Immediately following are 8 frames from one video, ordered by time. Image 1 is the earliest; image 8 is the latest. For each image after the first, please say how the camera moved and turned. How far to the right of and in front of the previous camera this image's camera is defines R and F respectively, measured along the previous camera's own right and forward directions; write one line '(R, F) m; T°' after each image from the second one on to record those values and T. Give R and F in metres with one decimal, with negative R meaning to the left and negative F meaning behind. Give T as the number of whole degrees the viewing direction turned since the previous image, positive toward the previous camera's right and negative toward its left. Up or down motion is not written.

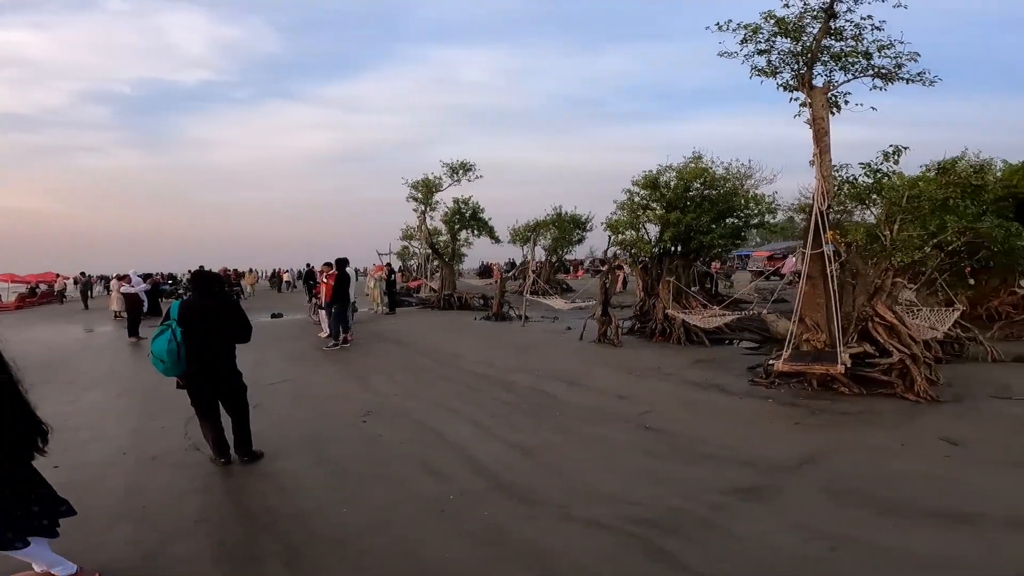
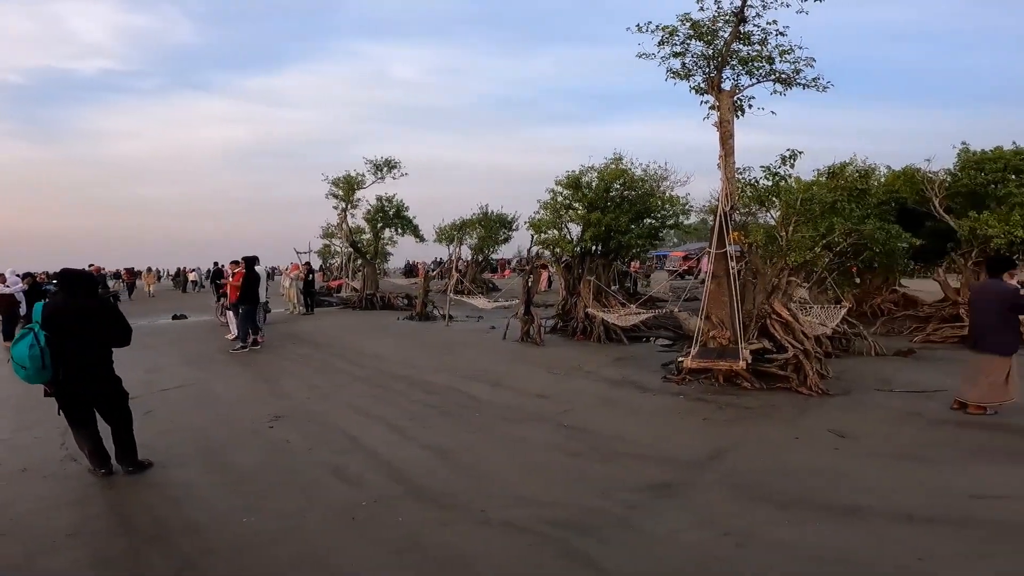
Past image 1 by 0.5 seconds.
(+0.4, +0.2) m; +7°
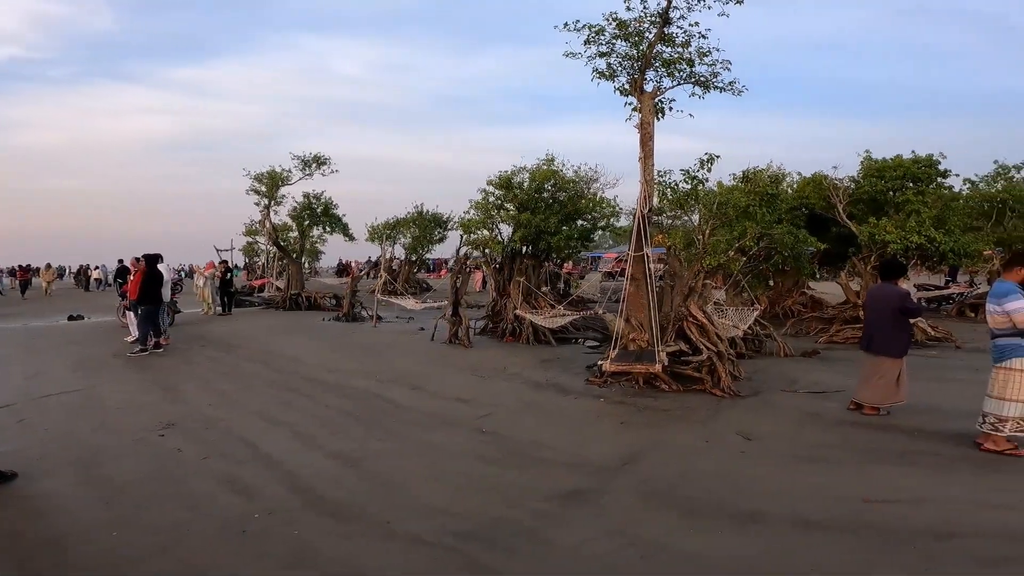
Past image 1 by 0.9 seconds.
(+0.3, +0.2) m; +6°
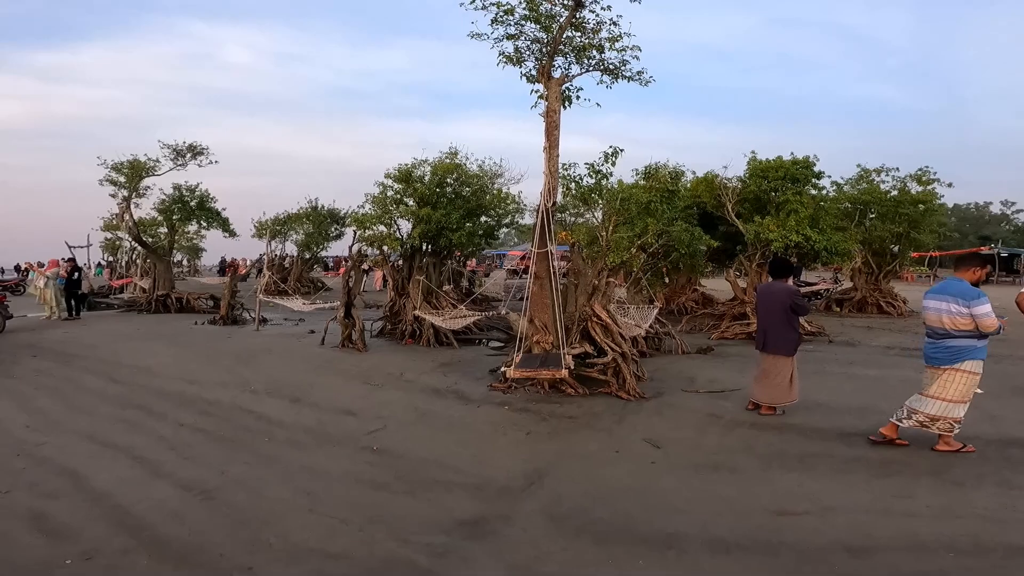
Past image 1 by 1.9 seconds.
(+0.1, +0.6) m; +10°
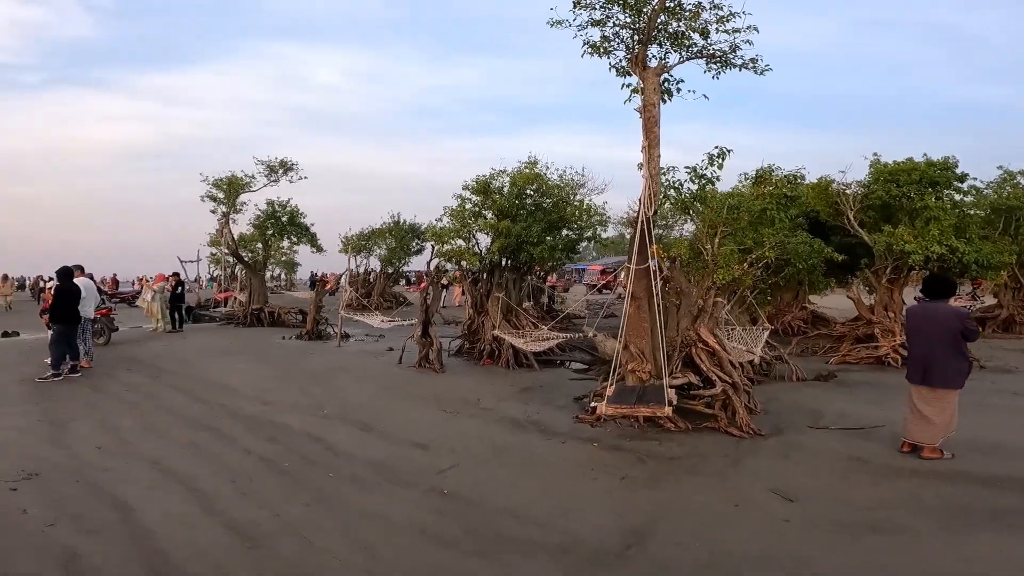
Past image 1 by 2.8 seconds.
(-0.1, +0.8) m; -8°
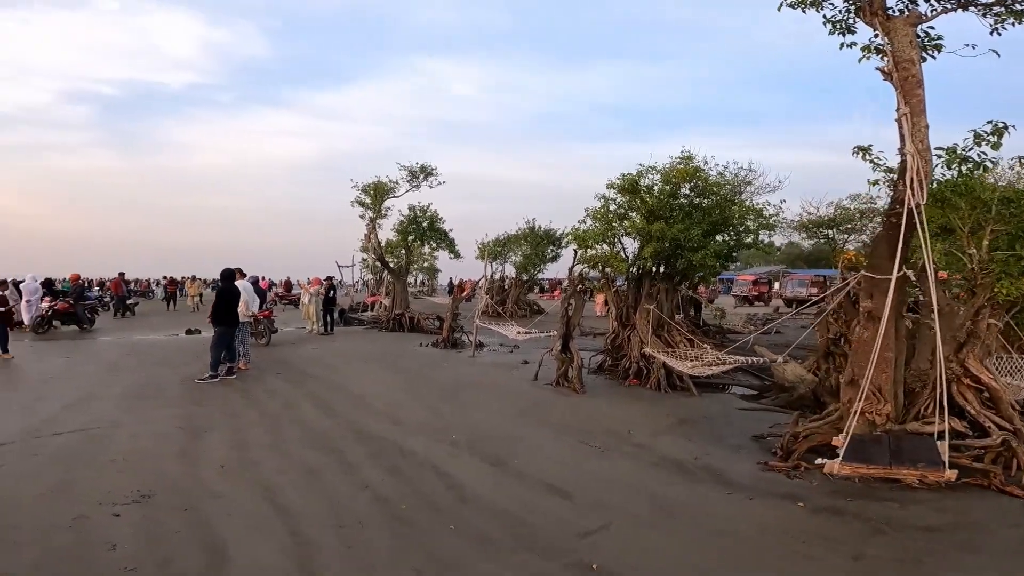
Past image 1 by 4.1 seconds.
(-0.3, +1.2) m; -14°
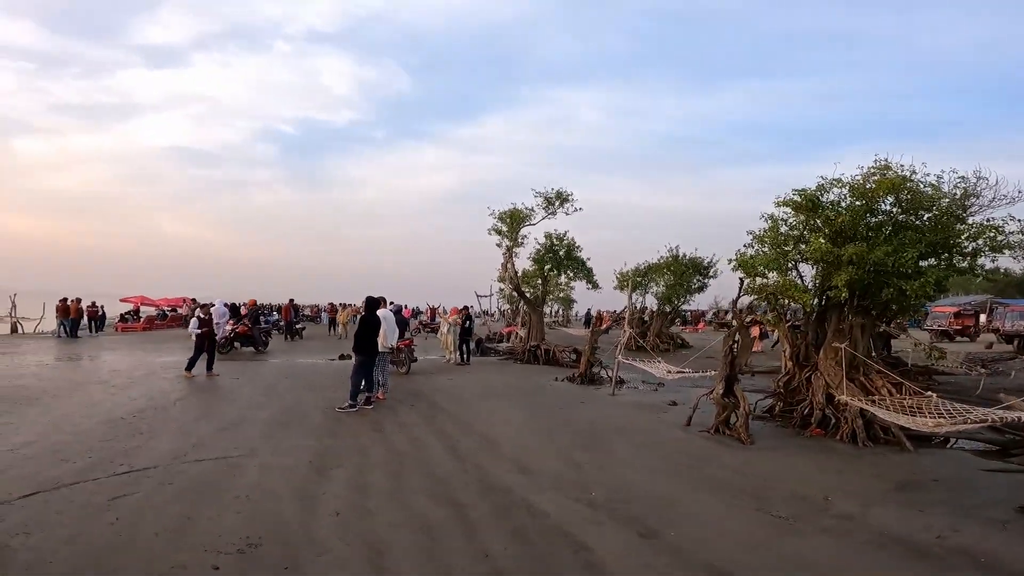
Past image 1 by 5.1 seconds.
(-0.2, +0.9) m; -14°
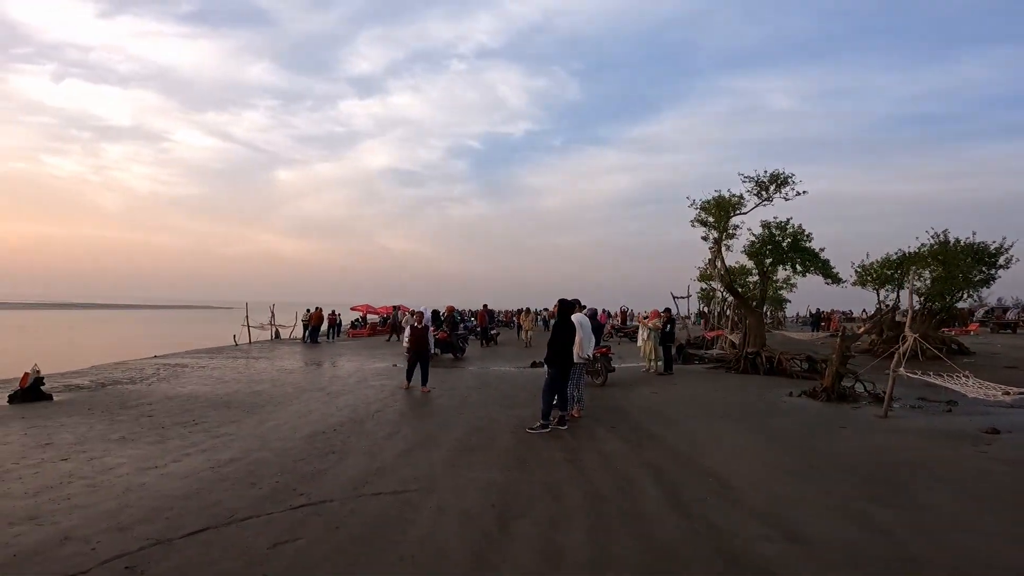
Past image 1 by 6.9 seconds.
(-0.4, +1.5) m; -20°
